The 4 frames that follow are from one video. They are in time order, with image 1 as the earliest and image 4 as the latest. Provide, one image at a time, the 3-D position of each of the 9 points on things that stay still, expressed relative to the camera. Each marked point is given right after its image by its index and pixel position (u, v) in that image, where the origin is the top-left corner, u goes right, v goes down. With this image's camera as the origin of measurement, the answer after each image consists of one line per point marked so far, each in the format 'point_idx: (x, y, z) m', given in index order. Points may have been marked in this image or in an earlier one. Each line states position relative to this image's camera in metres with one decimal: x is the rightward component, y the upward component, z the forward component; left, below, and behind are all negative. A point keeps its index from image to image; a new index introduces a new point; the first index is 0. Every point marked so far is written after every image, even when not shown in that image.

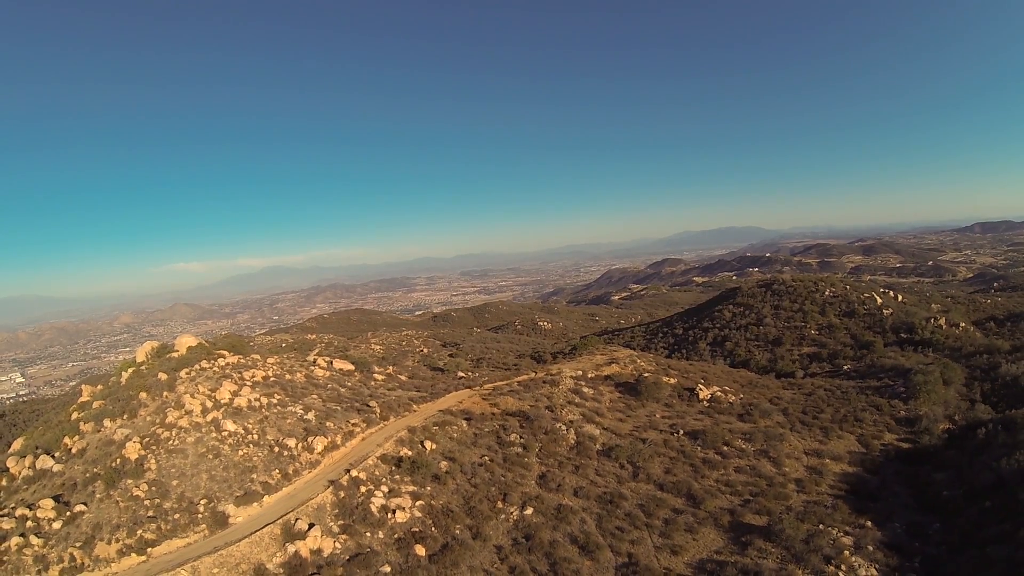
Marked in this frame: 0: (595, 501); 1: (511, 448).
0: (+3.1, -7.9, +16.0) m
1: (-0.1, -6.9, +18.7) m
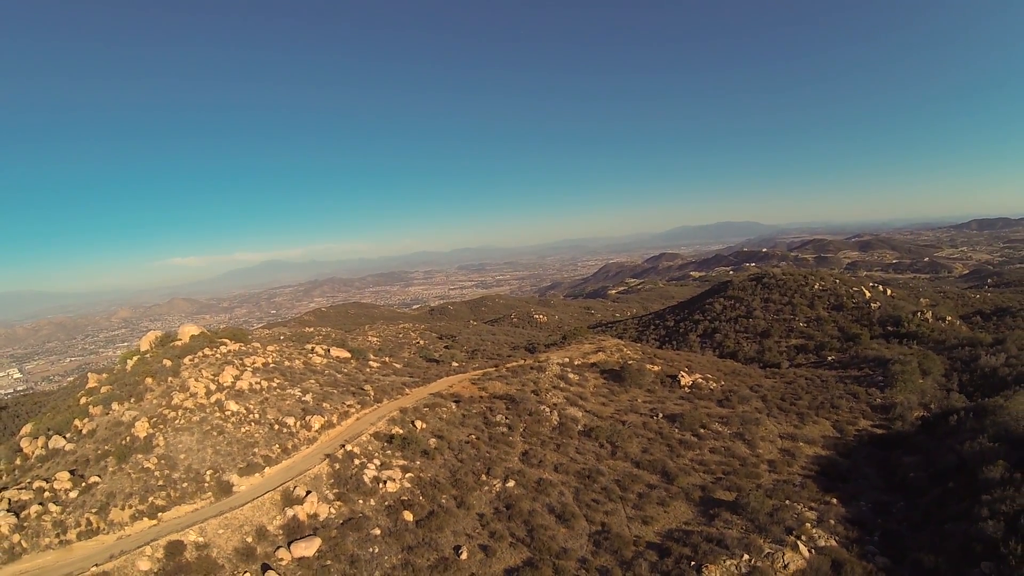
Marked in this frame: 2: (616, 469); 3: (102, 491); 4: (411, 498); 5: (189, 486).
0: (+2.5, -7.5, +17.0) m
1: (-0.7, -6.5, +19.7) m
2: (+4.4, -7.6, +18.0) m
3: (-13.3, -6.6, +13.8) m
4: (-3.4, -7.1, +14.4) m
5: (-10.8, -6.6, +14.2) m
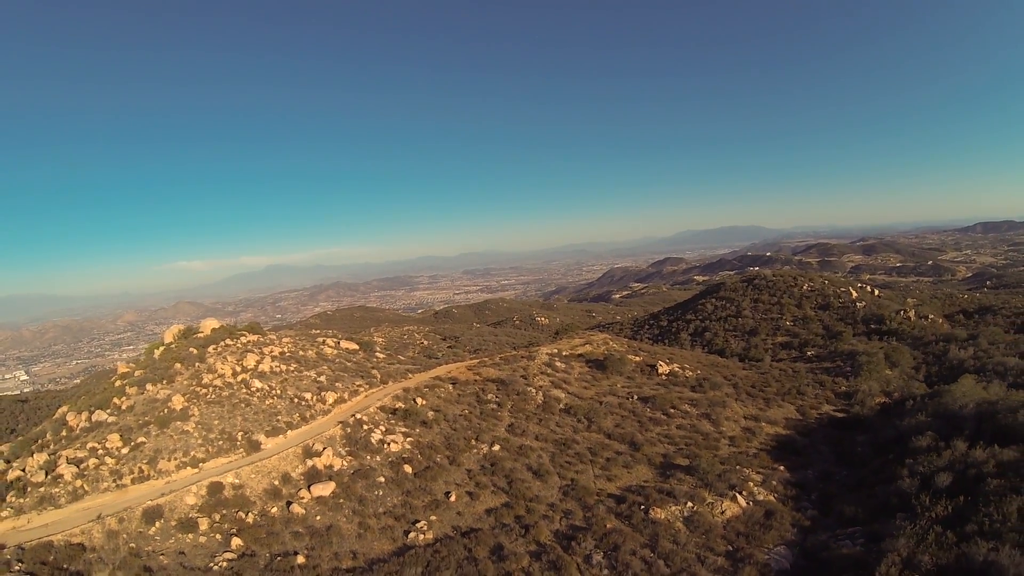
0: (+1.8, -7.1, +19.5) m
1: (-1.3, -6.1, +22.2) m
2: (+3.7, -7.3, +20.4) m
3: (-14.0, -6.2, +16.4) m
4: (-4.1, -6.7, +16.9) m
5: (-11.4, -6.2, +16.8) m
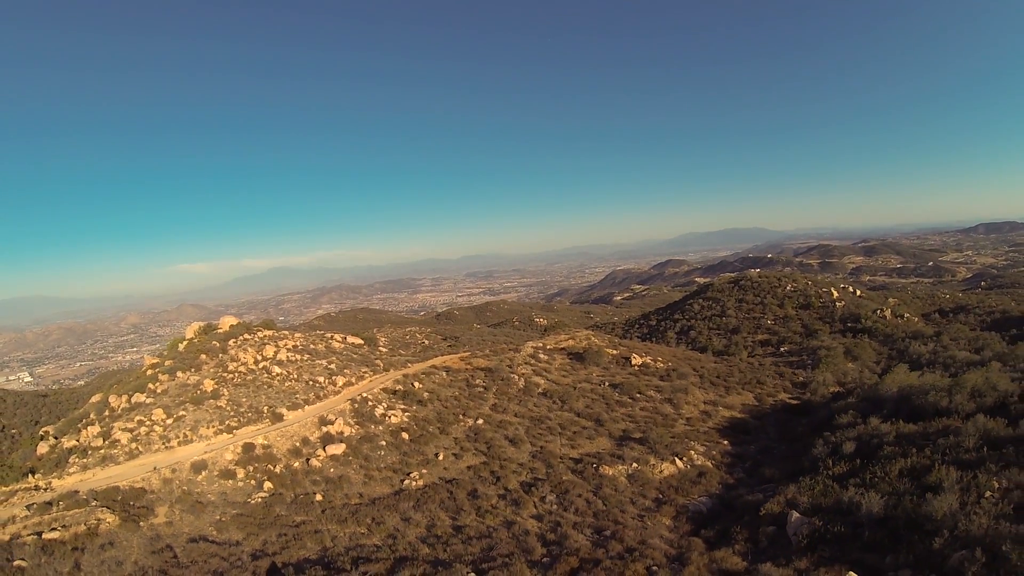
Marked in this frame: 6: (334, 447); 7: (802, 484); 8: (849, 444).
0: (+0.8, -7.1, +22.8) m
1: (-2.3, -6.1, +25.5) m
2: (+2.8, -7.2, +23.7) m
3: (-15.1, -6.1, +19.8) m
4: (-5.1, -6.6, +20.2) m
5: (-12.5, -6.2, +20.2) m
6: (-7.5, -6.7, +17.7) m
7: (+11.7, -7.9, +17.1) m
8: (+15.7, -7.2, +19.7) m
